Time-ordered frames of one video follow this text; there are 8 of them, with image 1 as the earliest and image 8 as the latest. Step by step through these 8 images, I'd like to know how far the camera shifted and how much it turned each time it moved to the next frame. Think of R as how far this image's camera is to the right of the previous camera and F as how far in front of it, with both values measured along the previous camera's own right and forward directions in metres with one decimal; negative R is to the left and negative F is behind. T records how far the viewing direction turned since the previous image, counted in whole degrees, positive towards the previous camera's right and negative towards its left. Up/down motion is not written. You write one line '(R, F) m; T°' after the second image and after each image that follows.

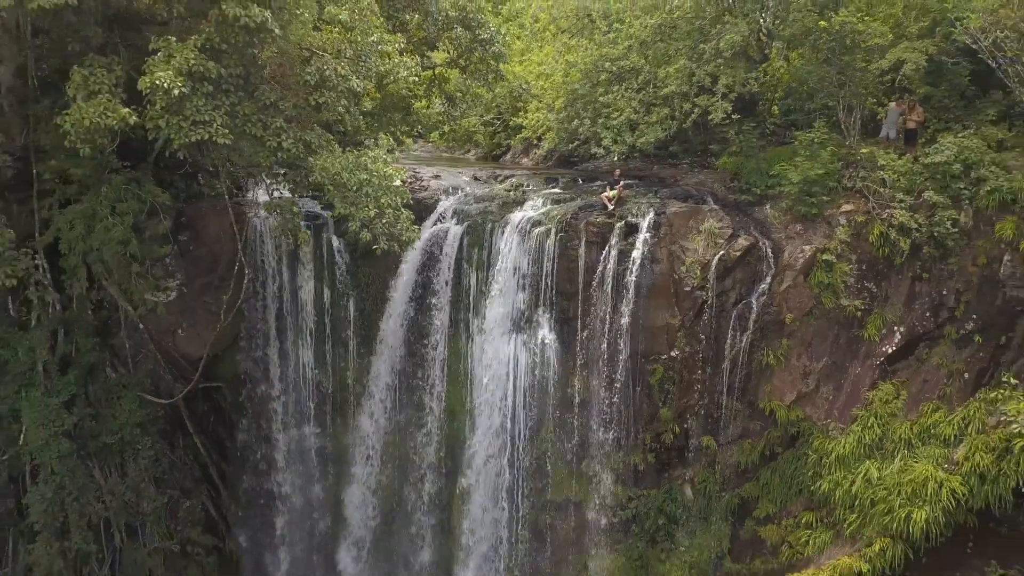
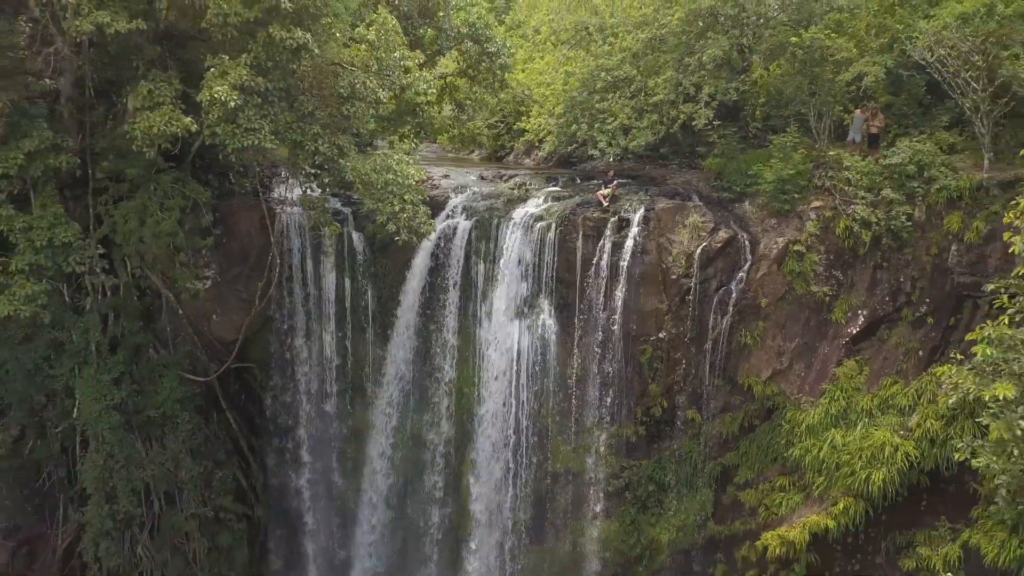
(-0.1, -0.9) m; 0°
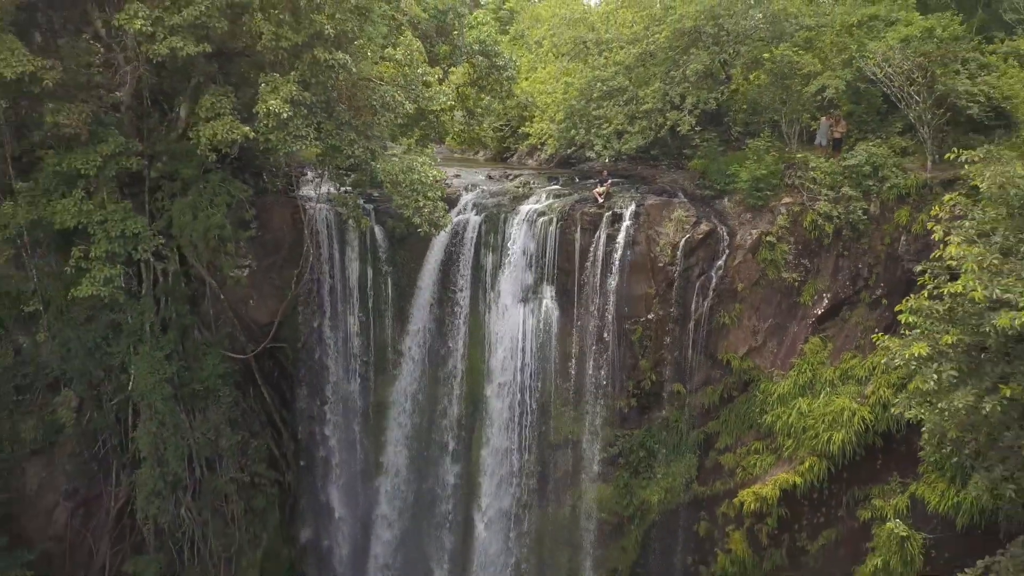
(-0.1, -1.2) m; 0°
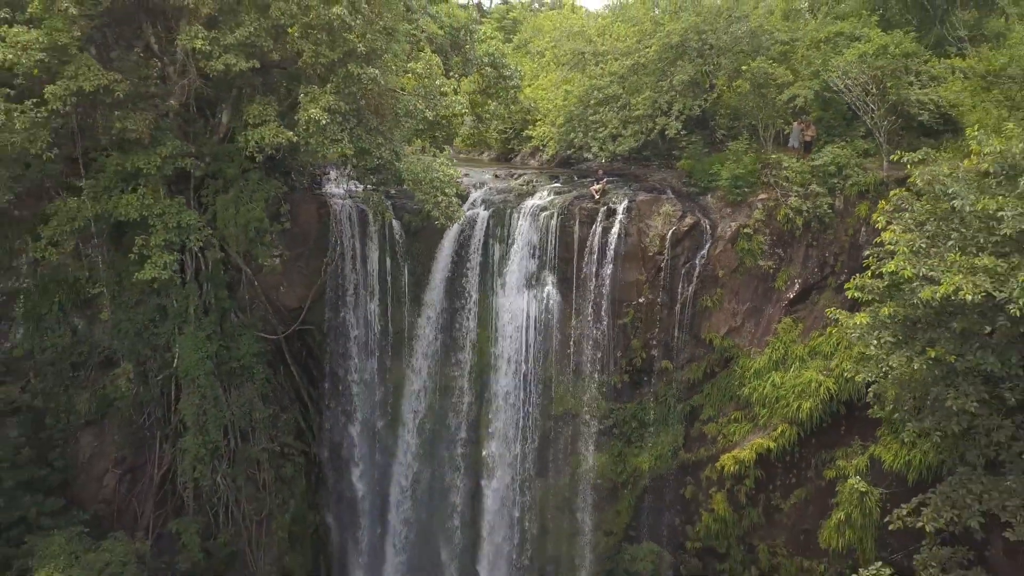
(-0.1, -1.2) m; 0°
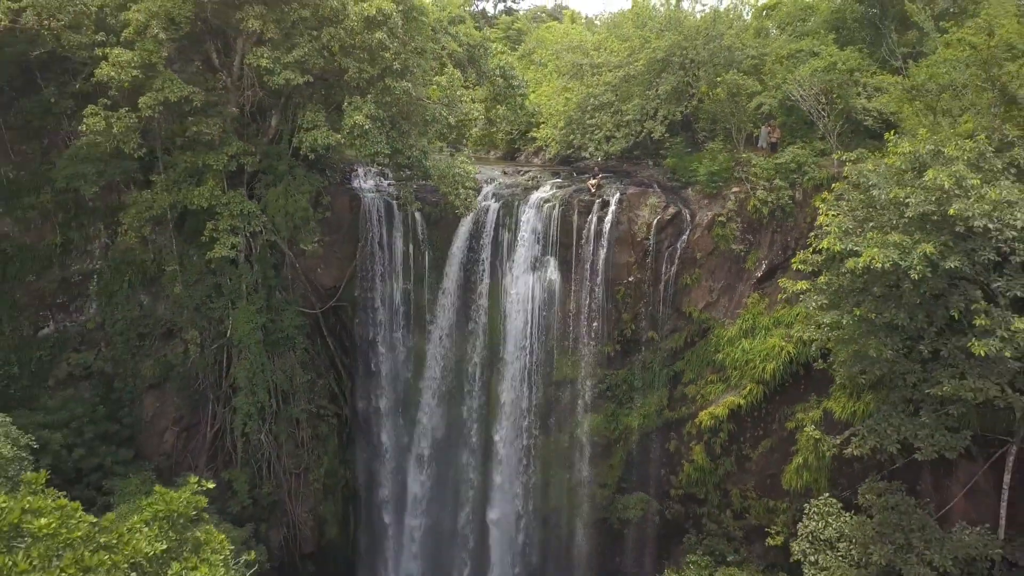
(-0.2, -1.9) m; 0°
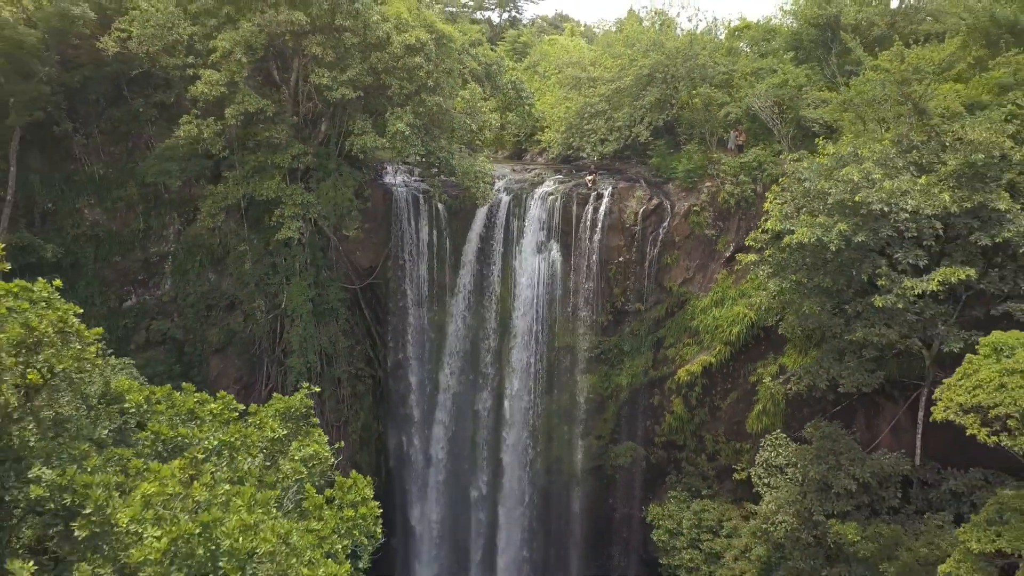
(-0.3, -2.6) m; 0°
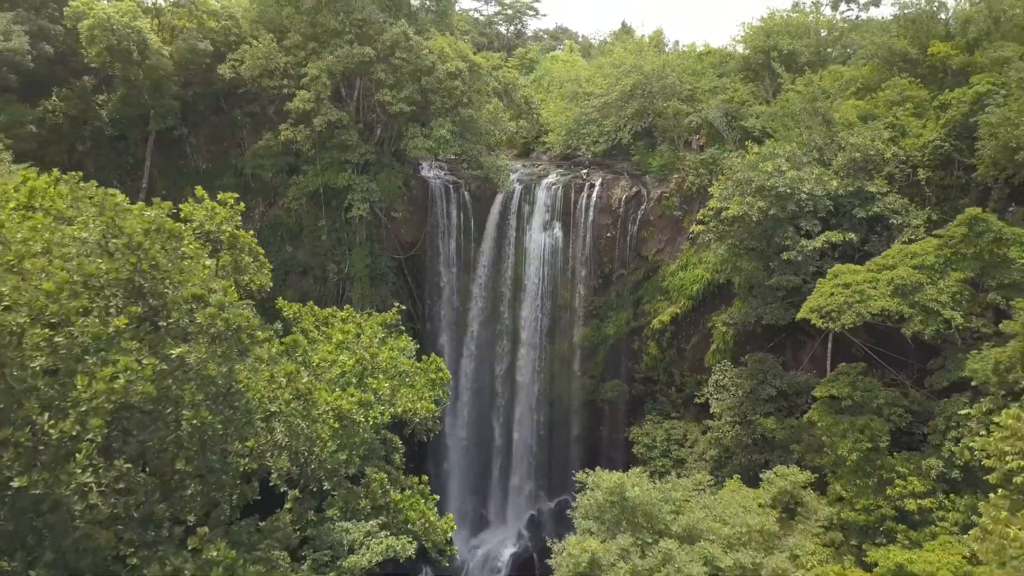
(-0.5, -4.6) m; 0°
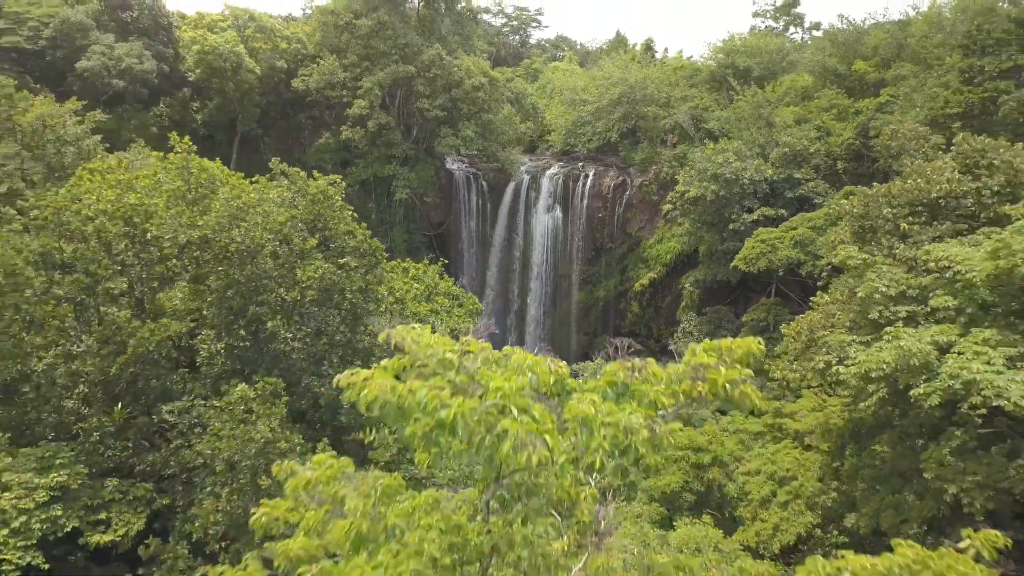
(-0.4, -4.9) m; 0°
